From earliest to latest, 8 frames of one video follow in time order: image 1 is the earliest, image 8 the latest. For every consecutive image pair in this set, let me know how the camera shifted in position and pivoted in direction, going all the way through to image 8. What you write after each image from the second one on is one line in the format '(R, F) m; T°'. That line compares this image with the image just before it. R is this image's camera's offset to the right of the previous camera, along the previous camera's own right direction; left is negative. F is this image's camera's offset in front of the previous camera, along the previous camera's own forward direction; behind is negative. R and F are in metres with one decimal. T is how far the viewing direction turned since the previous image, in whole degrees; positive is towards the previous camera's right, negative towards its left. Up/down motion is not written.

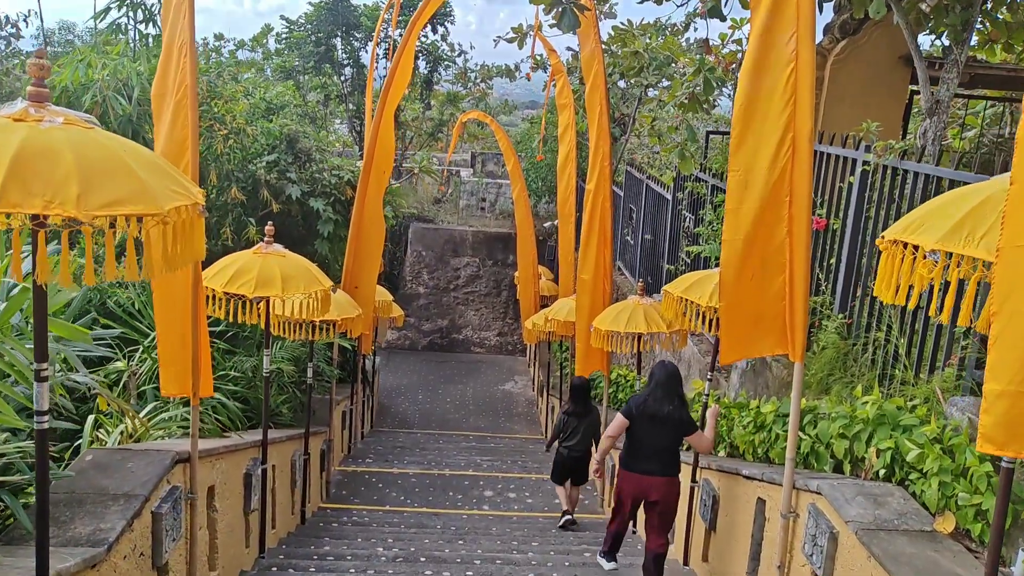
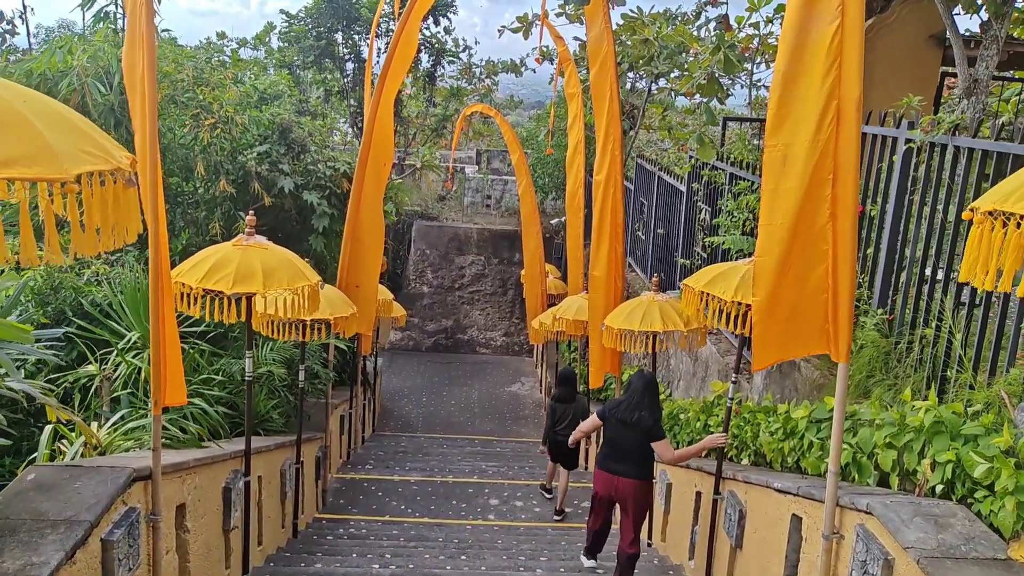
(0.0, +0.4) m; 0°
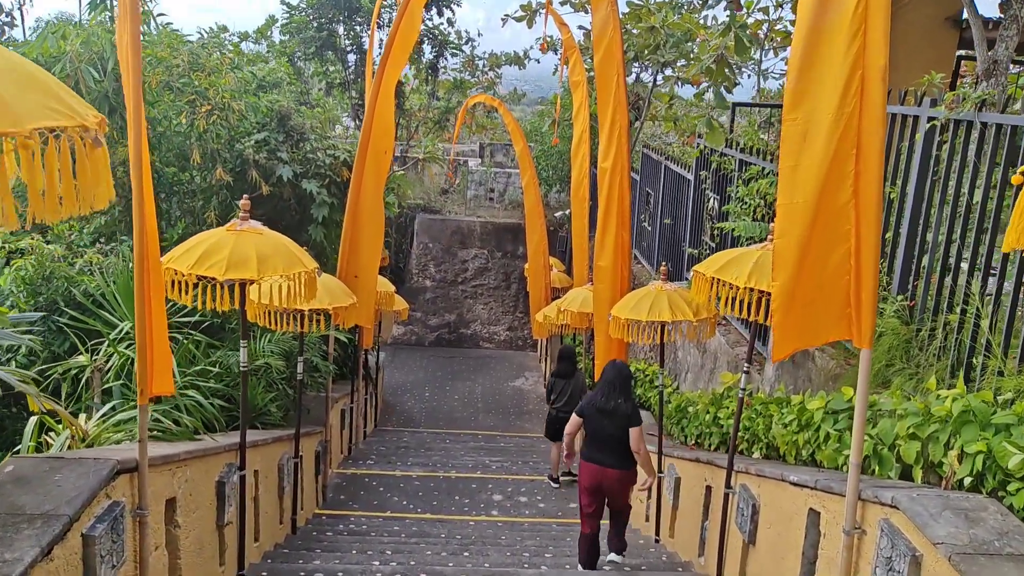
(0.0, +0.1) m; 0°
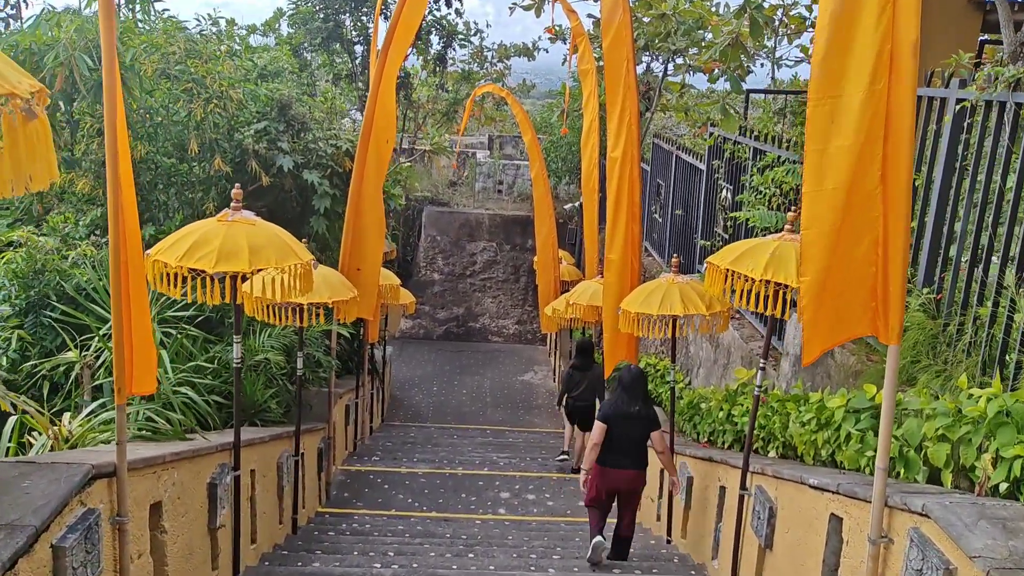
(0.0, +0.2) m; -1°
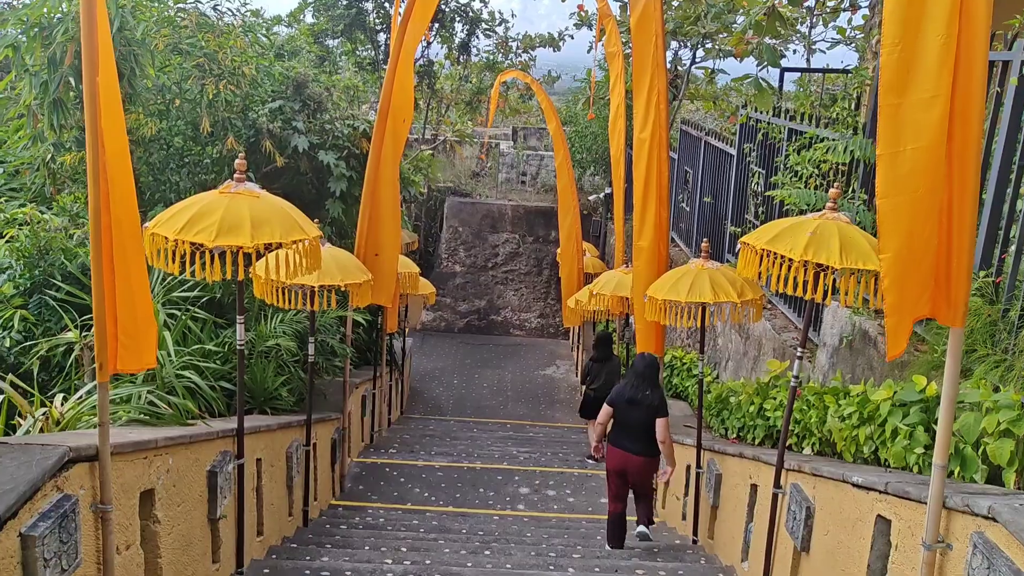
(0.0, +0.2) m; -2°
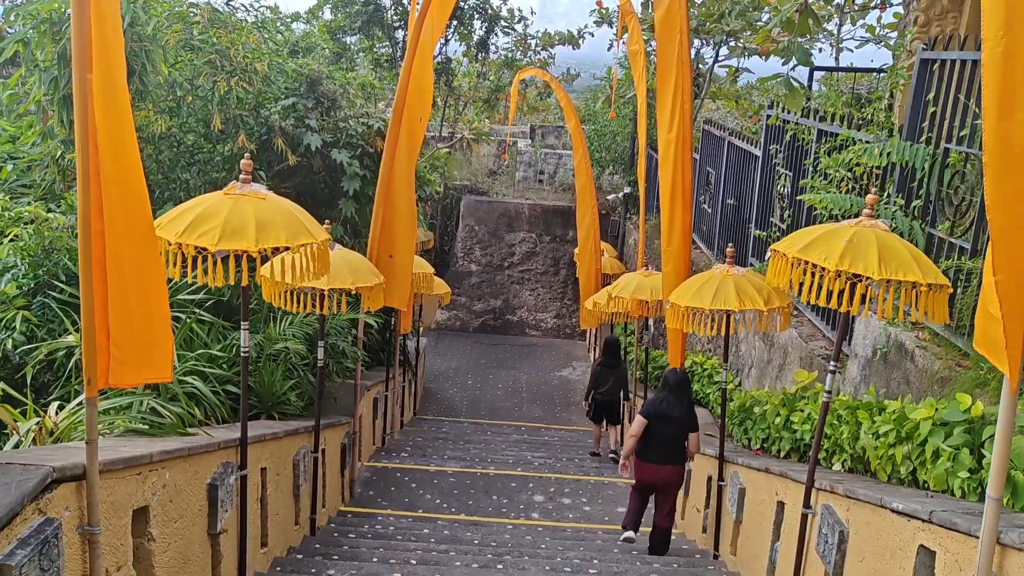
(0.0, +0.2) m; -1°
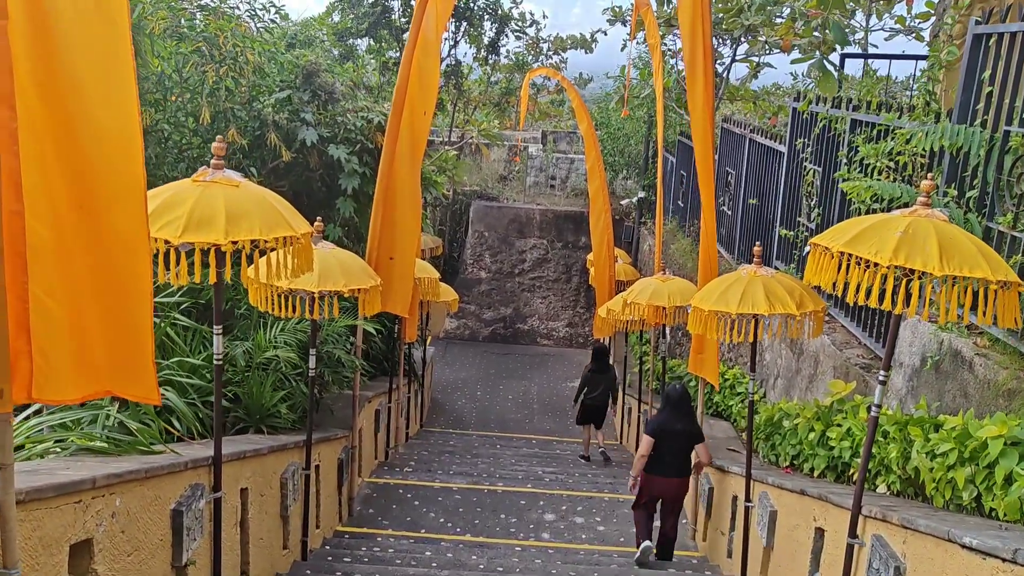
(0.0, +0.4) m; -1°
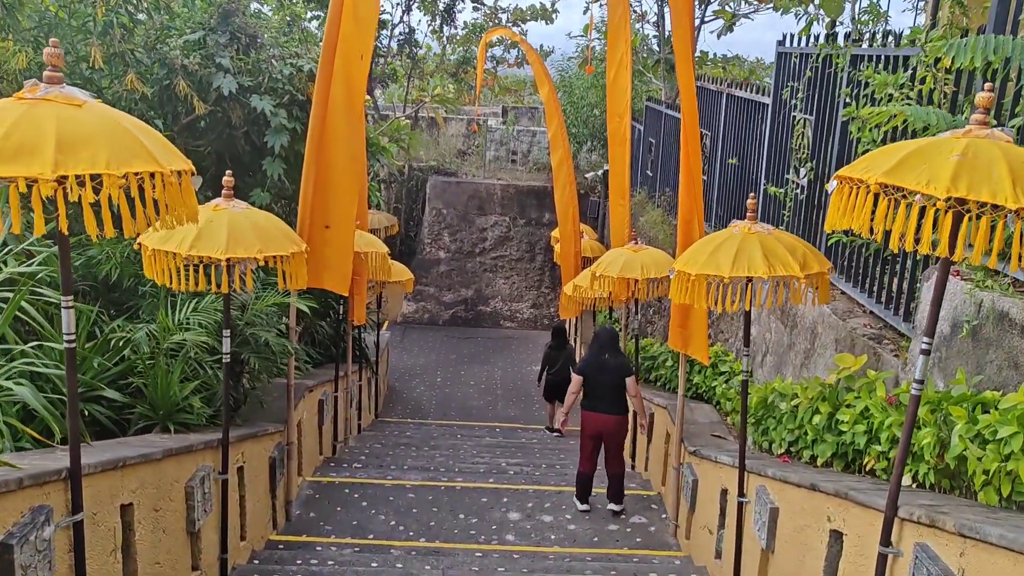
(+0.1, +0.6) m; +2°
